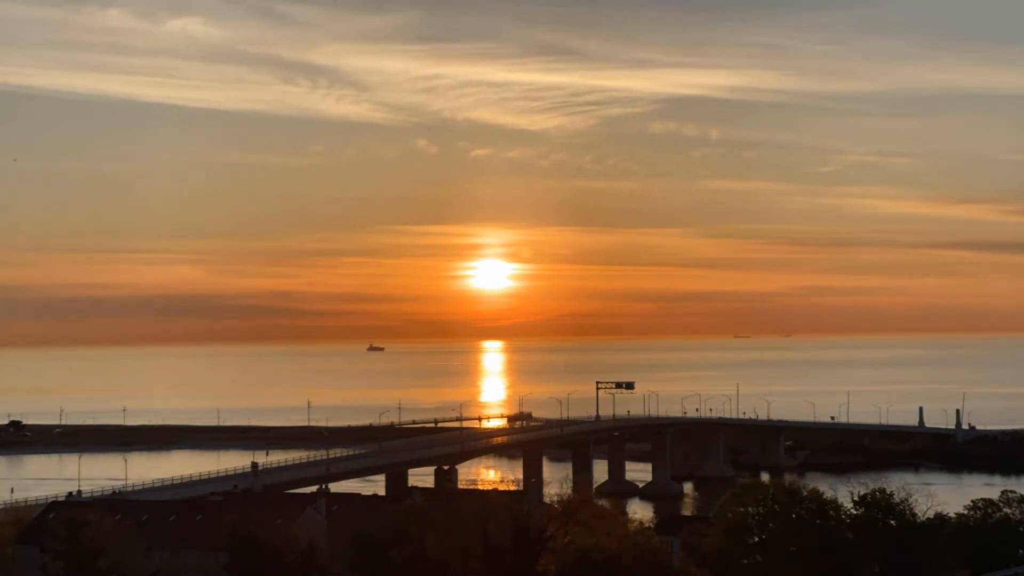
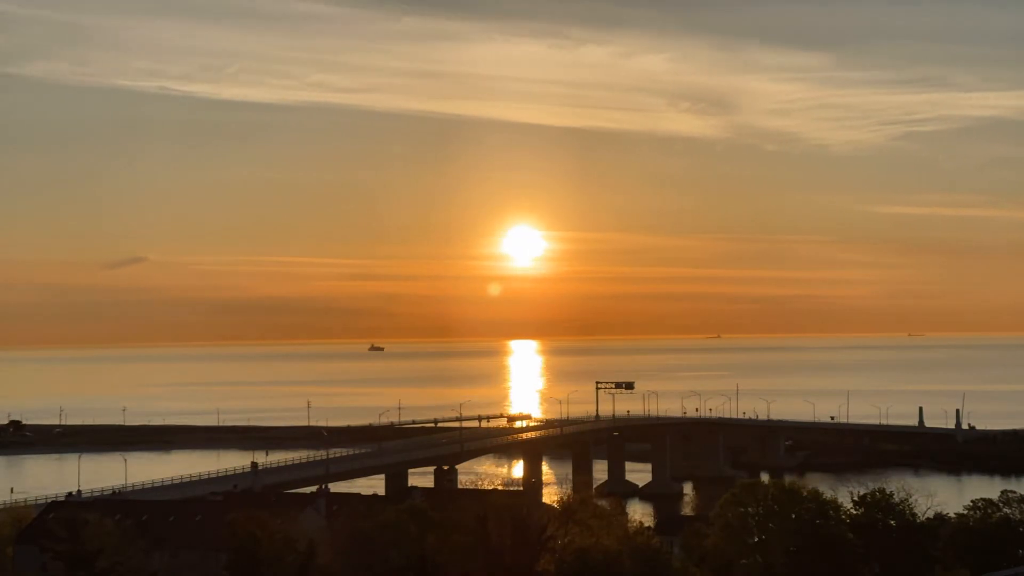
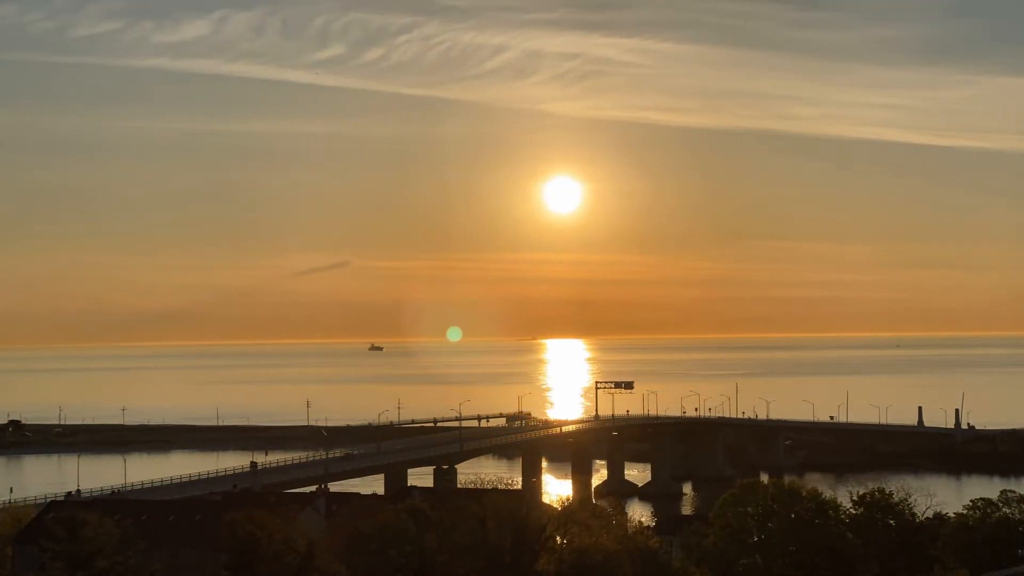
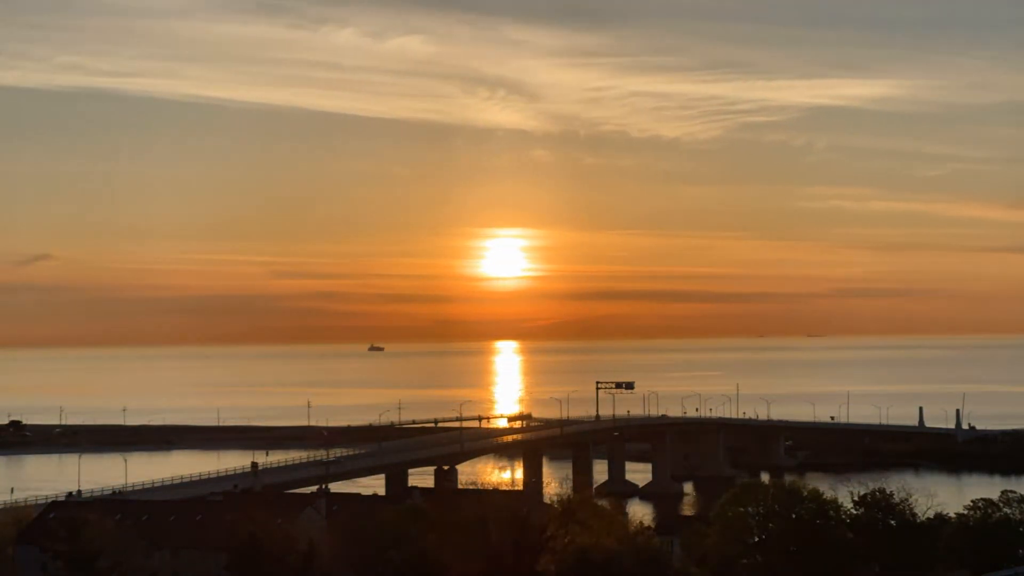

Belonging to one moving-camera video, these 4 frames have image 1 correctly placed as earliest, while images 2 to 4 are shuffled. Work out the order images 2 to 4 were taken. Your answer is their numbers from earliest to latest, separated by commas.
4, 2, 3
